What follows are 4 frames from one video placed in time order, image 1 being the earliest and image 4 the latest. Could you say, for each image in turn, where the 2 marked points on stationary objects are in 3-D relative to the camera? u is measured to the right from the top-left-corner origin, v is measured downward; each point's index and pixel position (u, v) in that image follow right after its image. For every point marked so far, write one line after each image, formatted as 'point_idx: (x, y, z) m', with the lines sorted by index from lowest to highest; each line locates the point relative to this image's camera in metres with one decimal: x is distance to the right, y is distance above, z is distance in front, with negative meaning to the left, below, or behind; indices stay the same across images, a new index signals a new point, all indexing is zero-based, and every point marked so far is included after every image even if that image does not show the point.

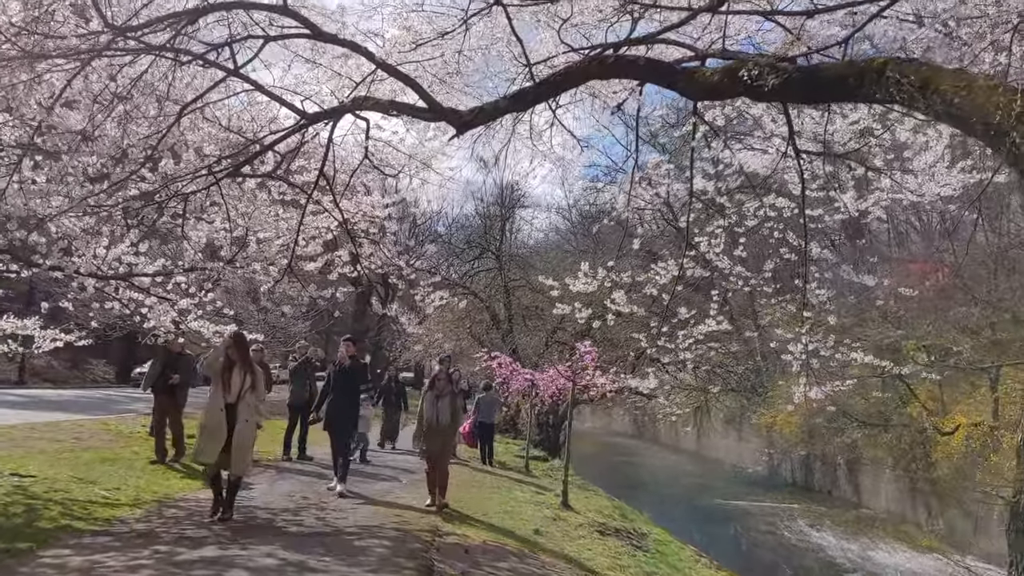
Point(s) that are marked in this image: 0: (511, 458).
0: (0.0, -3.2, +17.8) m
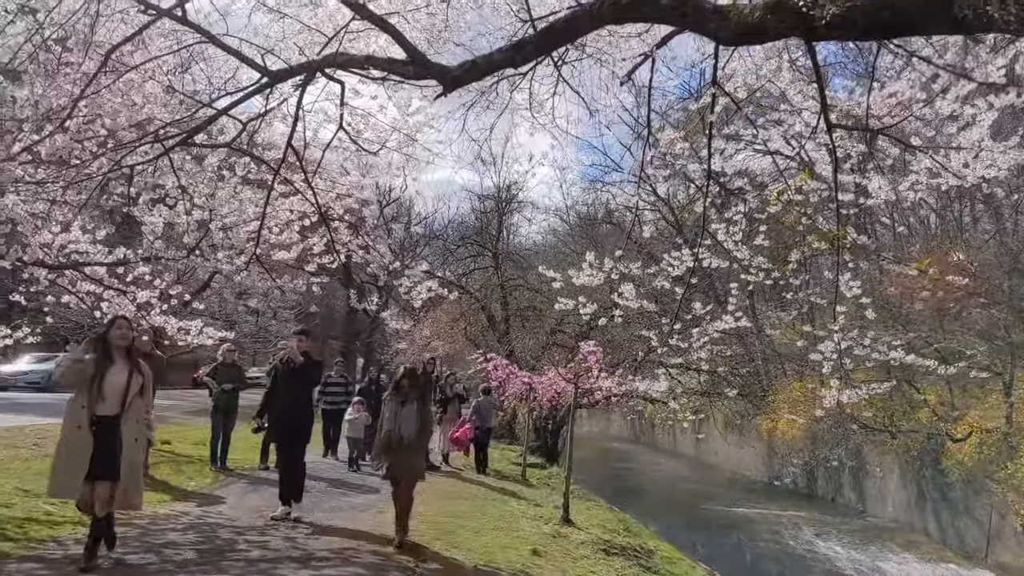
0: (-0.1, -3.2, +16.8) m
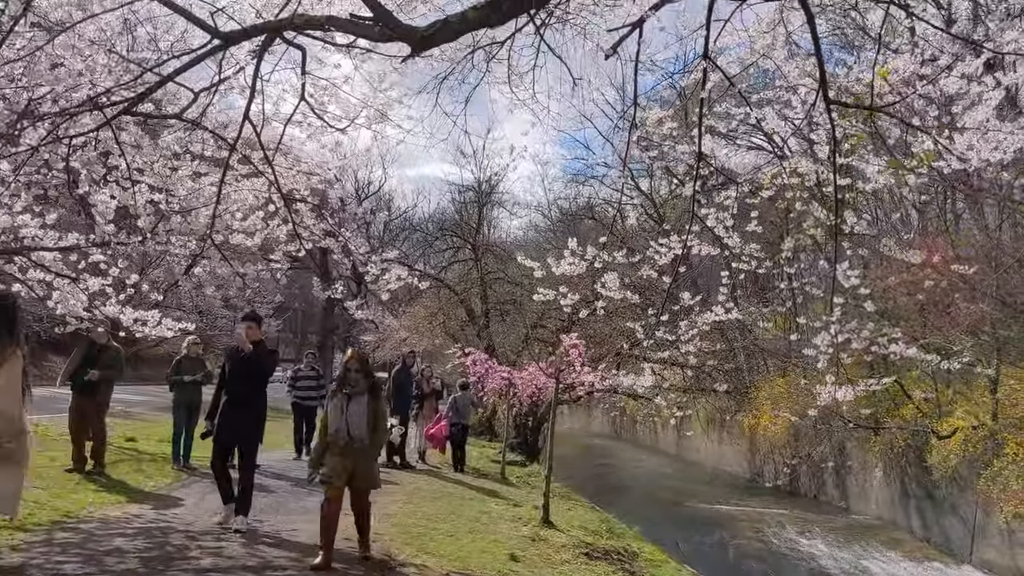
0: (-0.5, -3.0, +16.3) m
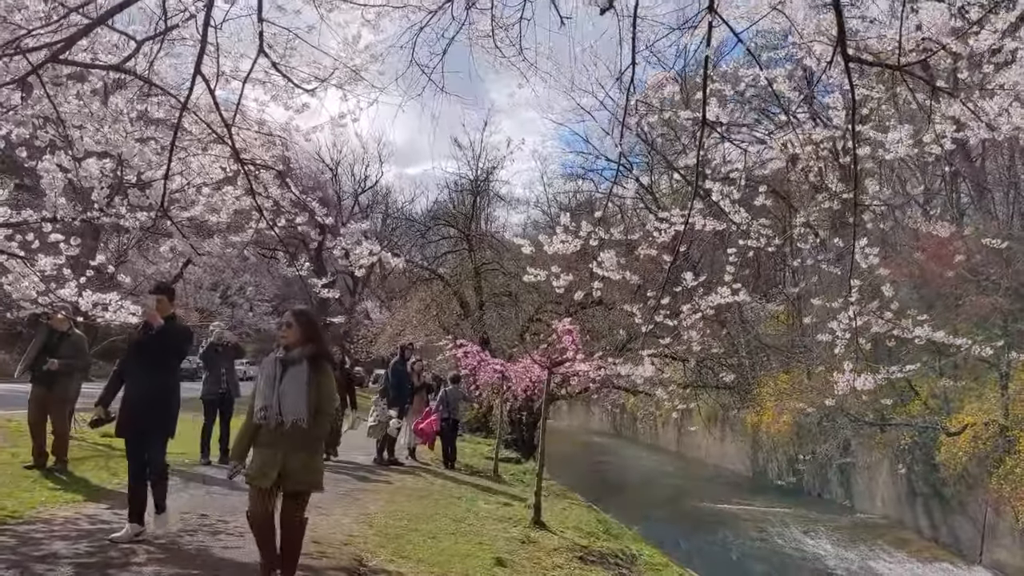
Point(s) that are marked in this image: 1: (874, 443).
0: (-0.6, -2.9, +15.7) m
1: (+6.9, -2.9, +17.8) m
